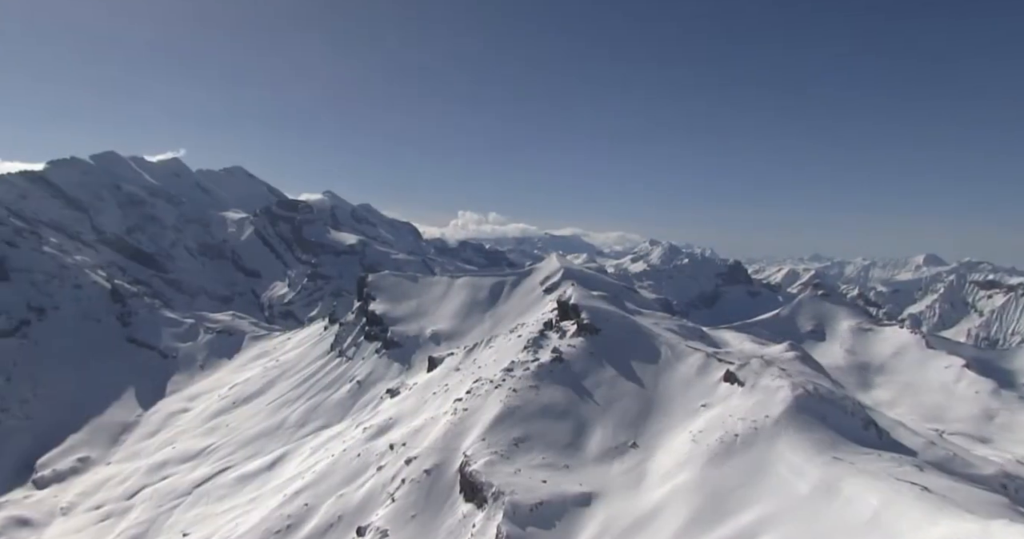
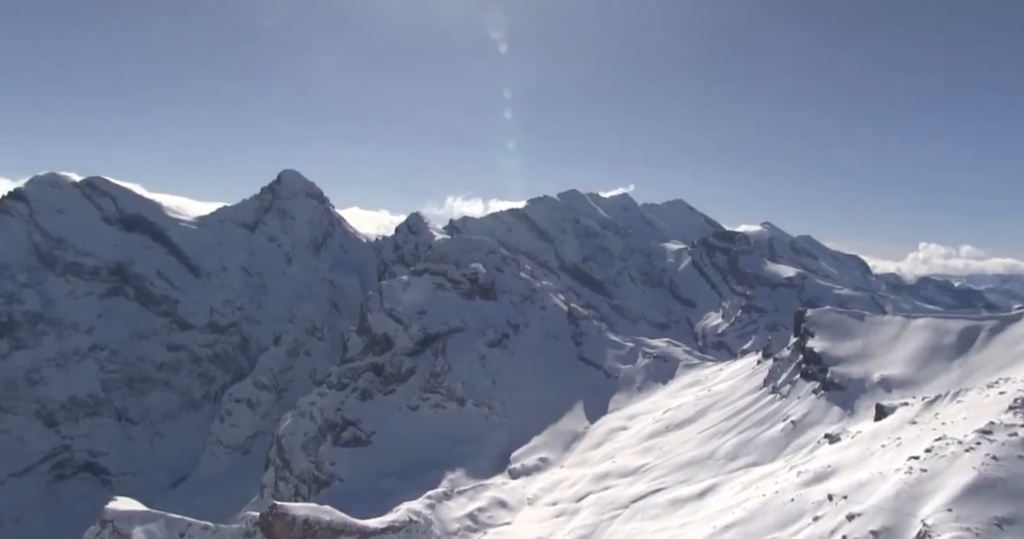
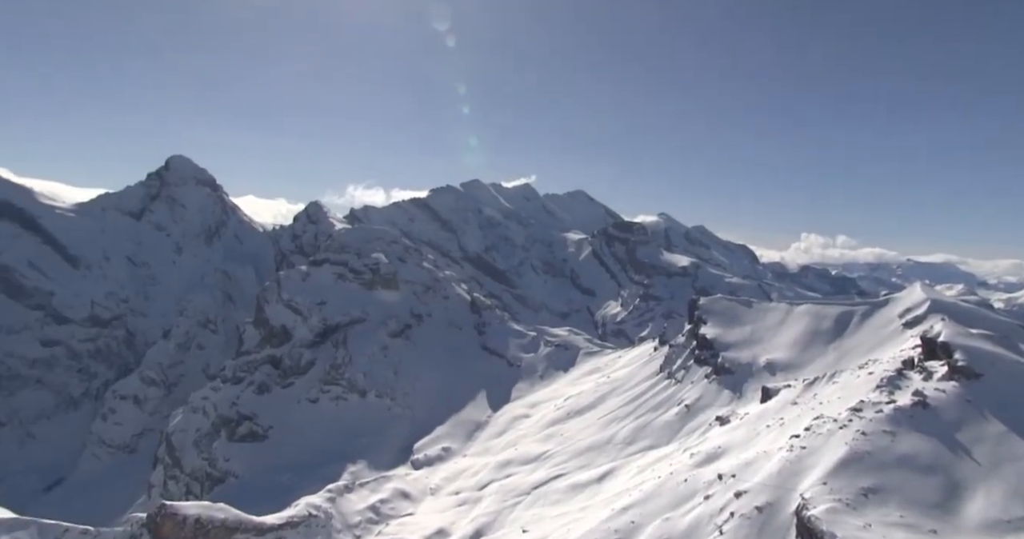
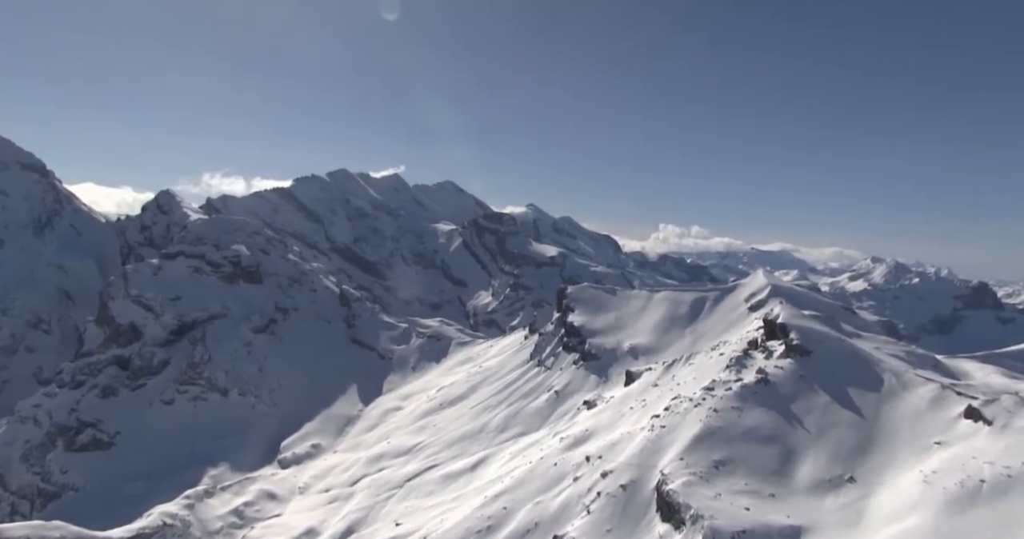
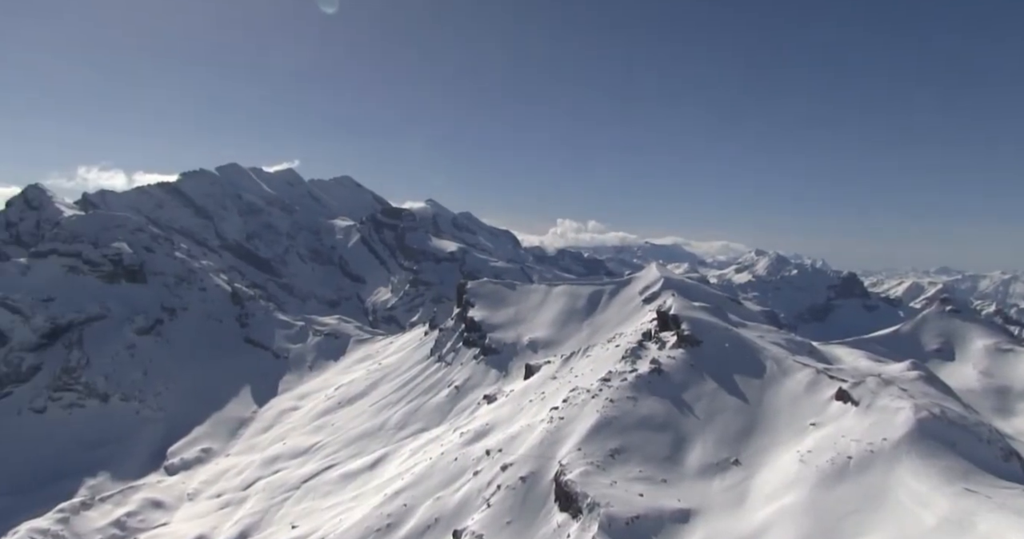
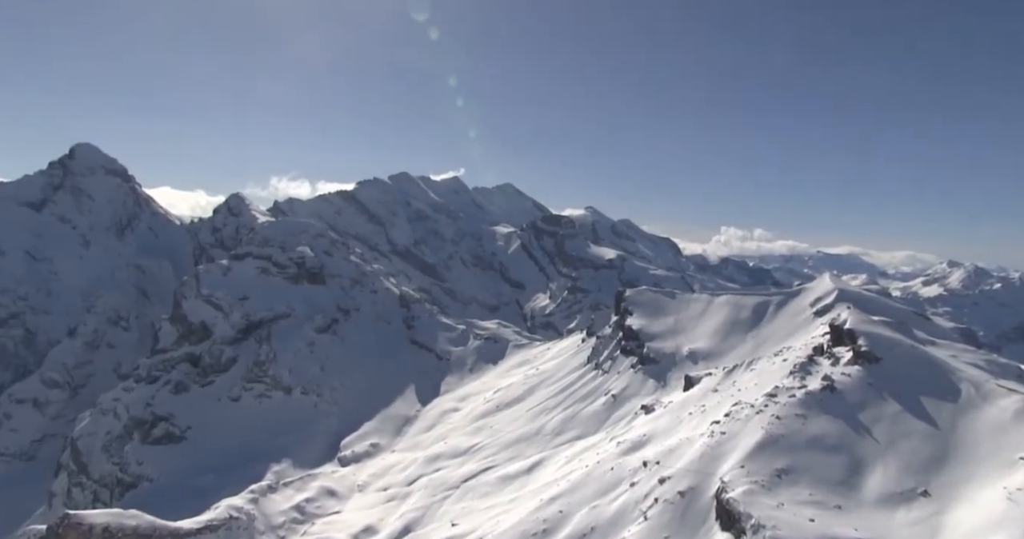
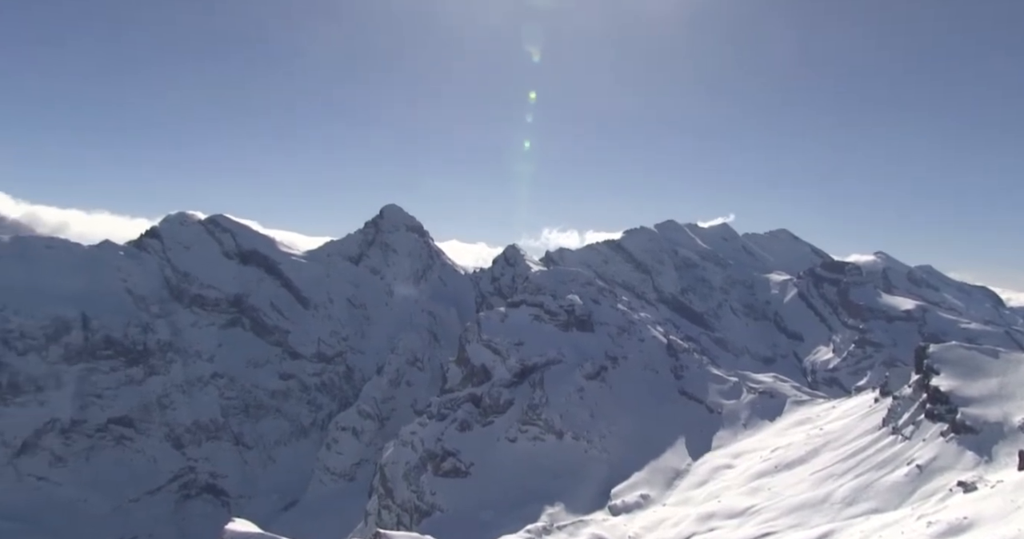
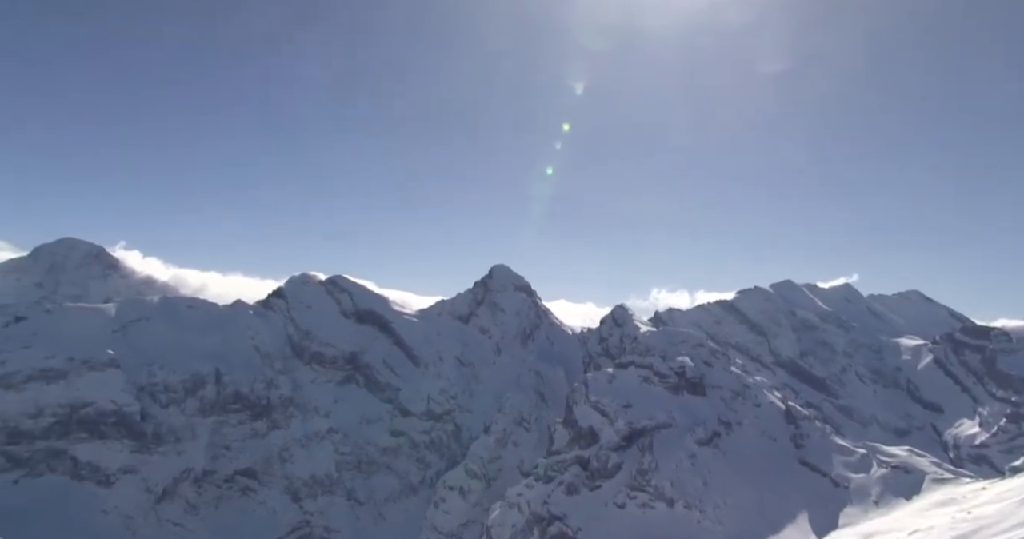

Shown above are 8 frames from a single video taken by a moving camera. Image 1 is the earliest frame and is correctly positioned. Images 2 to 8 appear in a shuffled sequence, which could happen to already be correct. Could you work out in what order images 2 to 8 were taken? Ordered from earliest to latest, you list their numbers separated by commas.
5, 4, 6, 3, 2, 7, 8
